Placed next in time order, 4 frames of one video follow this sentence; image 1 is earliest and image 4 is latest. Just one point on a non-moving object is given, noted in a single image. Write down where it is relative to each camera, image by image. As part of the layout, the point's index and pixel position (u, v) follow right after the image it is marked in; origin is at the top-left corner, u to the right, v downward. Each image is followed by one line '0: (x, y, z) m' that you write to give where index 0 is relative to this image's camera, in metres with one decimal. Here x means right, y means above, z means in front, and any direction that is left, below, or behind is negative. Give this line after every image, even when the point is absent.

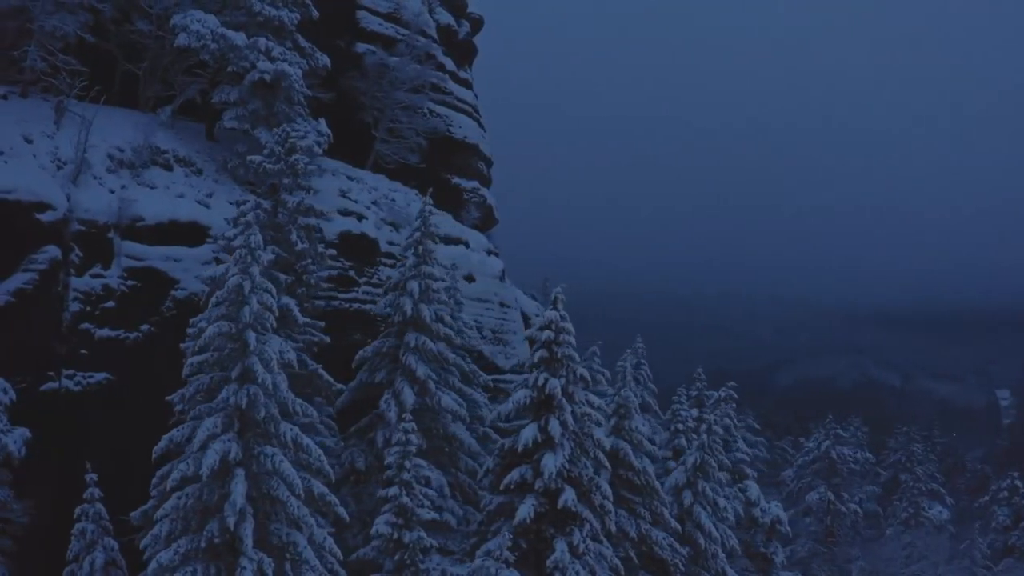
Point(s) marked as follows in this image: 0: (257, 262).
0: (-3.5, +0.3, +10.4) m
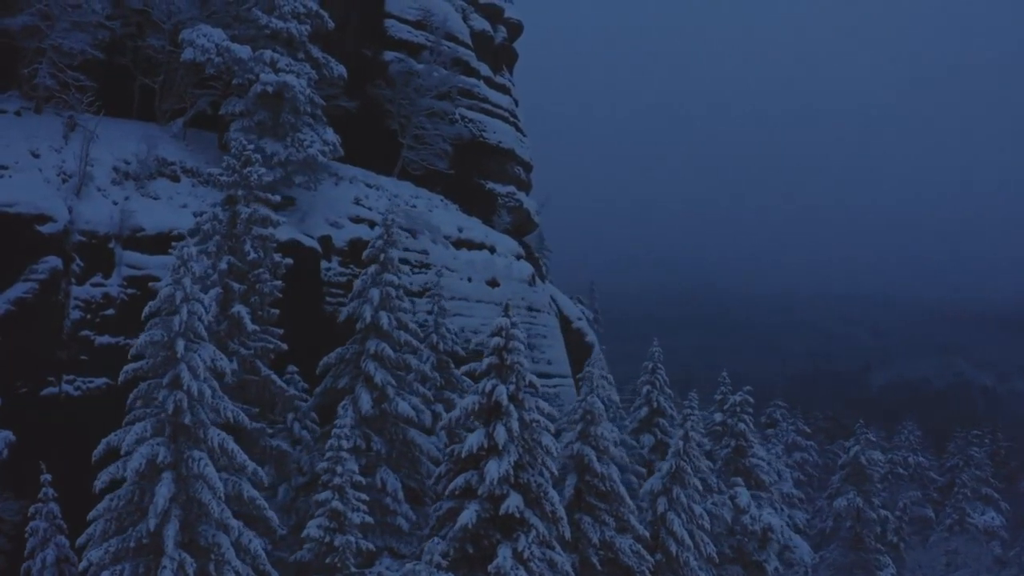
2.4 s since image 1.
0: (-4.6, +0.2, +10.8) m
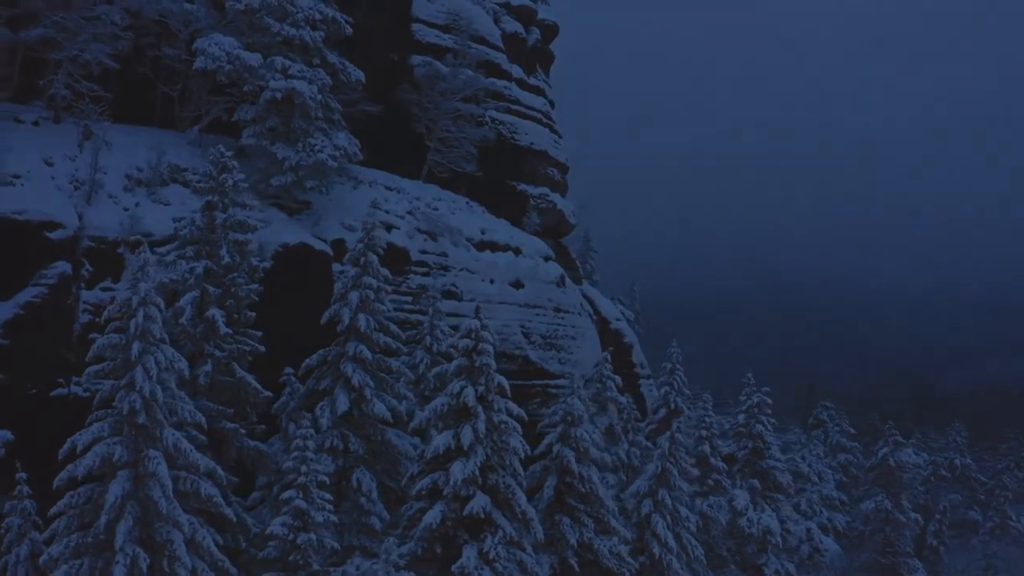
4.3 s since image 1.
0: (-5.3, +0.1, +11.1) m
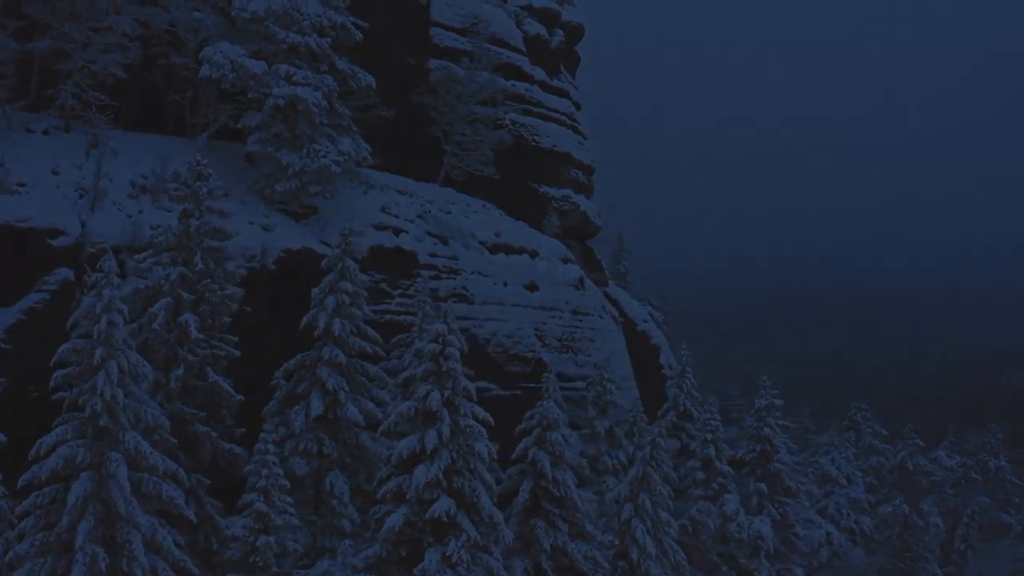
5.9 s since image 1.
0: (-6.0, 0.0, +11.4) m
